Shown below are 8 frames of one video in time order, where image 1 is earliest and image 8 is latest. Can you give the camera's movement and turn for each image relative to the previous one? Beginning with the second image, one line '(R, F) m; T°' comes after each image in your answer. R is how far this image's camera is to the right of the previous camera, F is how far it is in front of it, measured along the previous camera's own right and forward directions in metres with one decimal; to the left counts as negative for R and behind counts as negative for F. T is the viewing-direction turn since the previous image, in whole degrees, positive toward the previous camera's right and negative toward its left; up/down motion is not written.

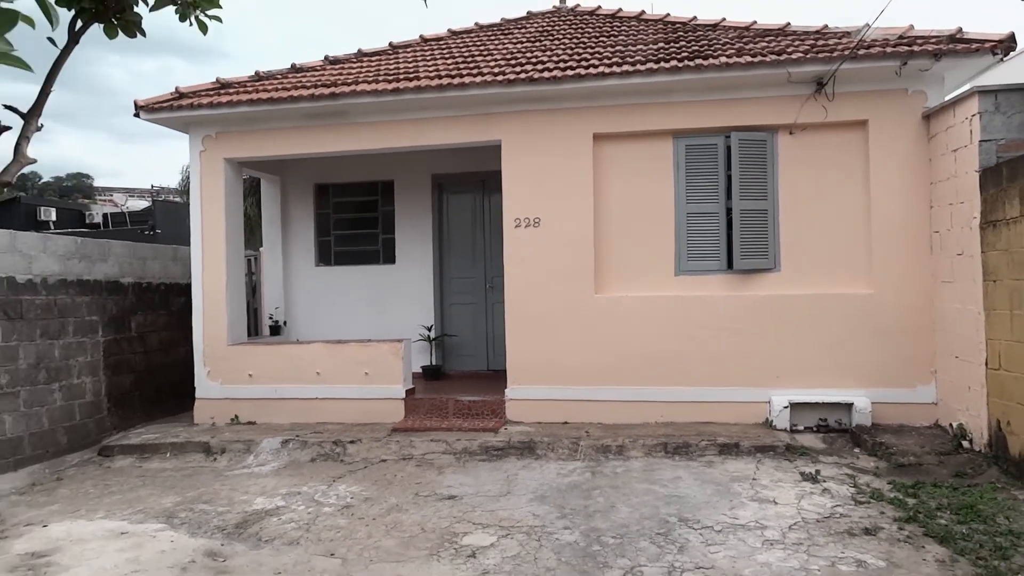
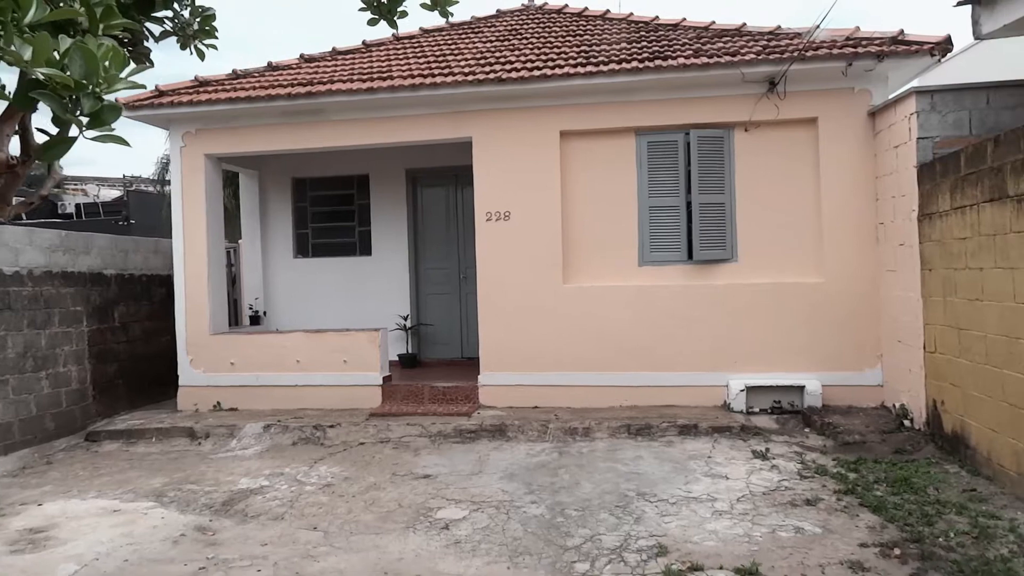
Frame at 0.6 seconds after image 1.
(0.0, -0.3) m; +2°
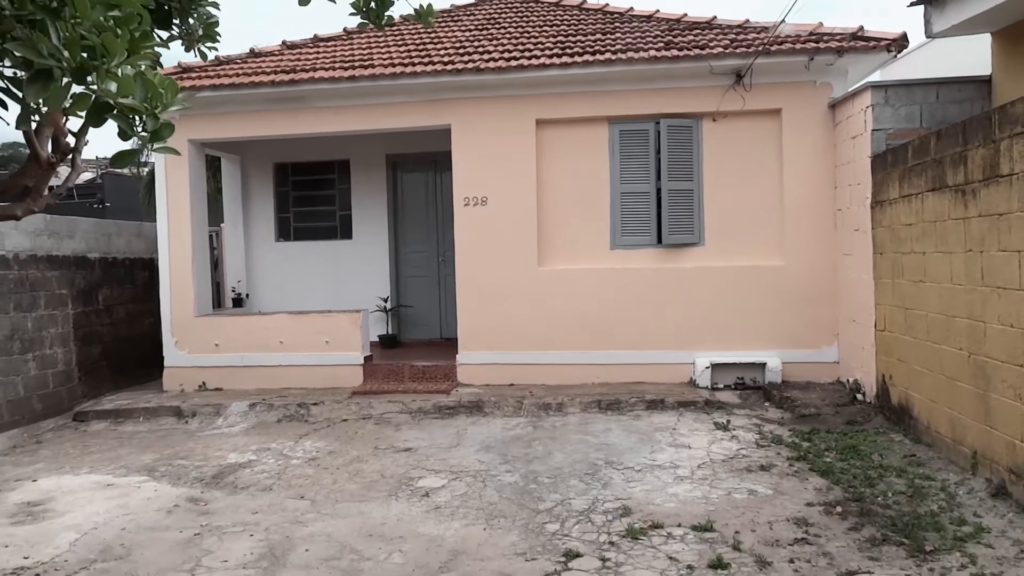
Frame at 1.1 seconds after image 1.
(0.0, -0.3) m; +2°
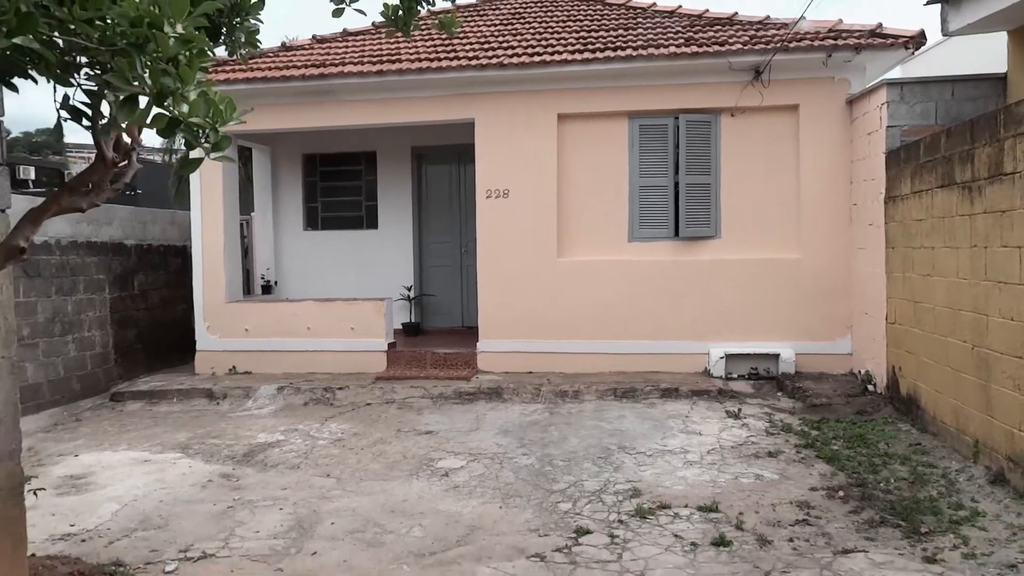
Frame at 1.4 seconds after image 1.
(0.0, -0.2) m; -2°
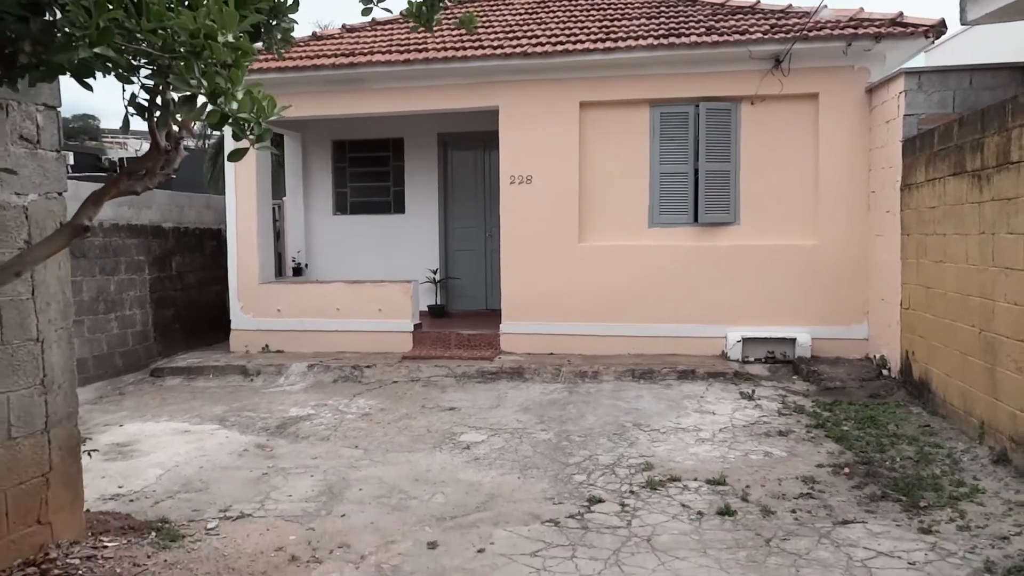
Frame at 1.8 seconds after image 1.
(0.0, -0.2) m; -2°
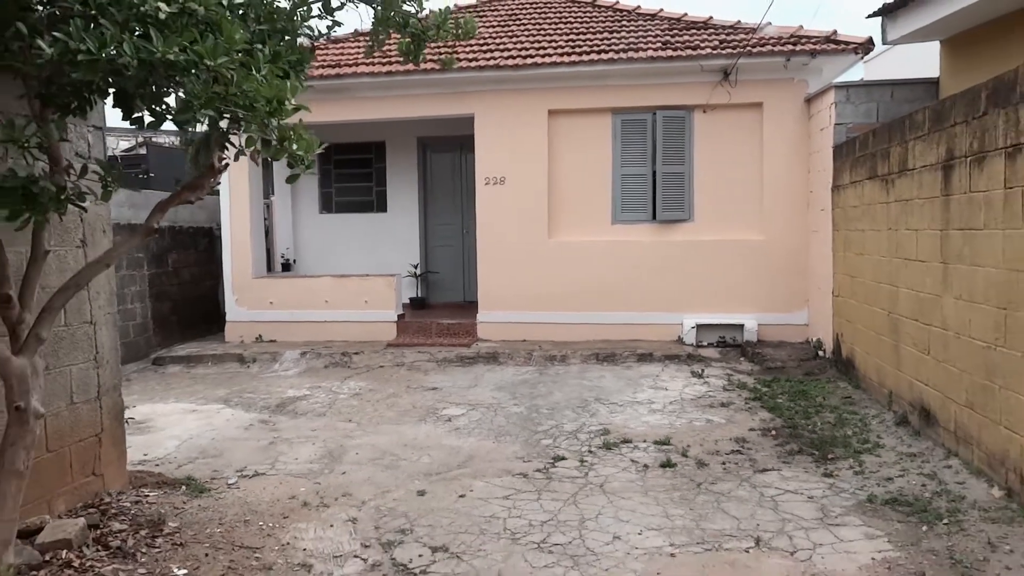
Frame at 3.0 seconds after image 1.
(0.0, -0.7) m; +2°
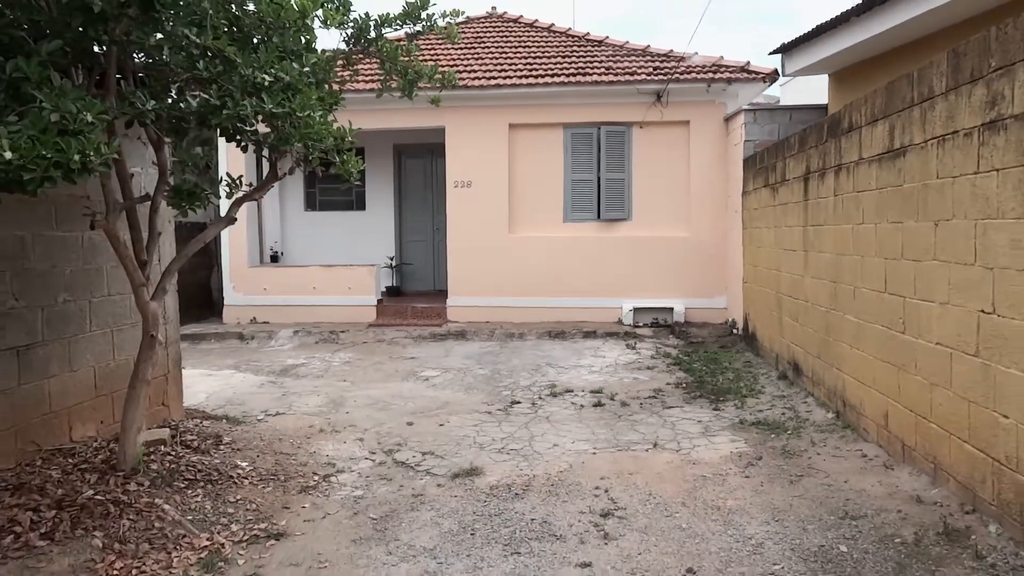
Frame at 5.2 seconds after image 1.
(0.0, -1.3) m; +3°
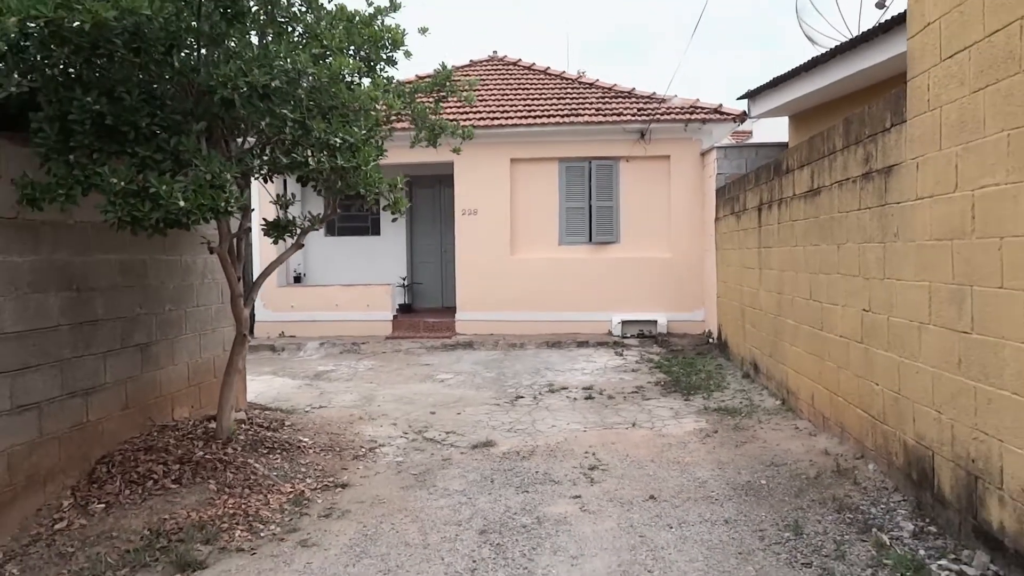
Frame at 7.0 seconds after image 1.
(-0.1, -1.1) m; 0°
